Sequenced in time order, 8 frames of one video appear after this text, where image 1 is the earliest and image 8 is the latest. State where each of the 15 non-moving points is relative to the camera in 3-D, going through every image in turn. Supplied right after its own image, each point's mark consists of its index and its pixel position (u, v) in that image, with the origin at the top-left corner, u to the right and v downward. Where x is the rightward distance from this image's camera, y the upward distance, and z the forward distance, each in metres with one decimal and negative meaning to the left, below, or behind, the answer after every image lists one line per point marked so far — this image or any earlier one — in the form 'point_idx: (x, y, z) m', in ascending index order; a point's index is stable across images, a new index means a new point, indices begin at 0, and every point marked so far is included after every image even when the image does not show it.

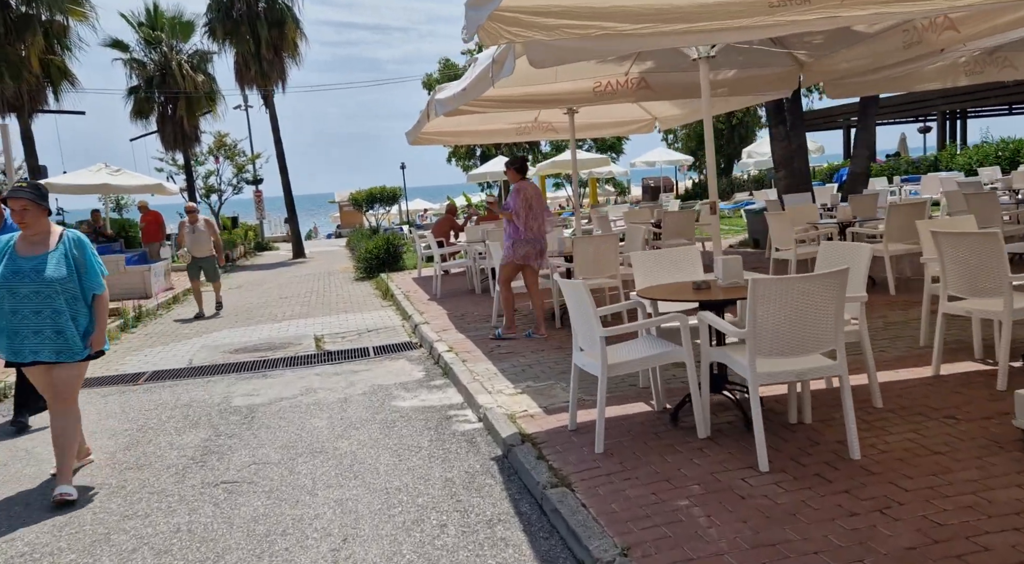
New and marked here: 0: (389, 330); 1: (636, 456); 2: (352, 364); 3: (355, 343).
0: (-1.5, -0.6, +10.4) m
1: (+0.6, -0.8, +4.1) m
2: (-1.5, -0.8, +8.1) m
3: (-1.8, -0.7, +9.8) m
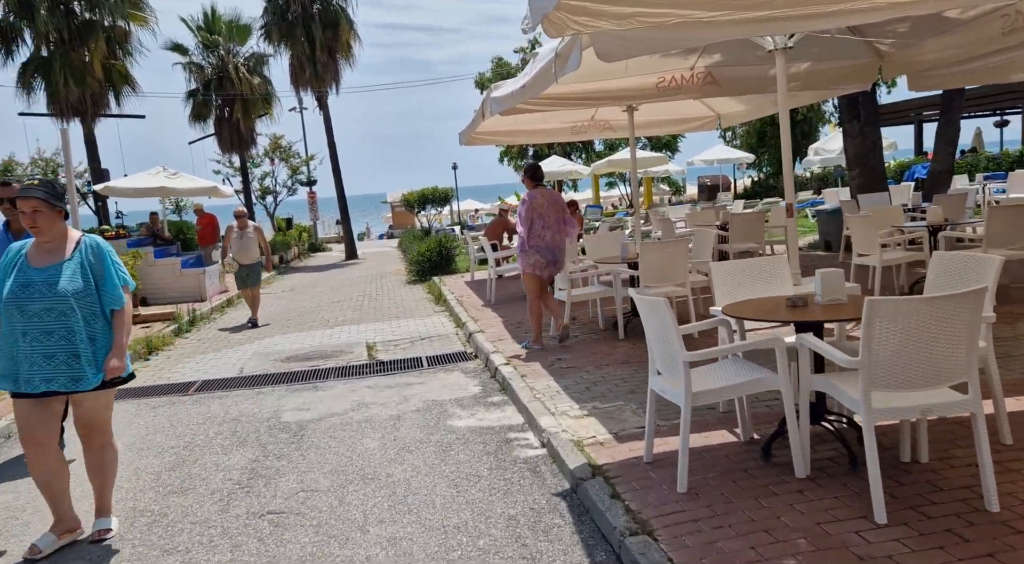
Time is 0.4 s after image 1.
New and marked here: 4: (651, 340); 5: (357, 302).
0: (-0.8, -0.6, +10.0) m
1: (+0.9, -0.9, +3.6) m
2: (-0.9, -0.8, +7.7) m
3: (-1.1, -0.8, +9.5) m
4: (+0.7, -0.3, +4.2) m
5: (-2.6, -0.3, +14.7) m
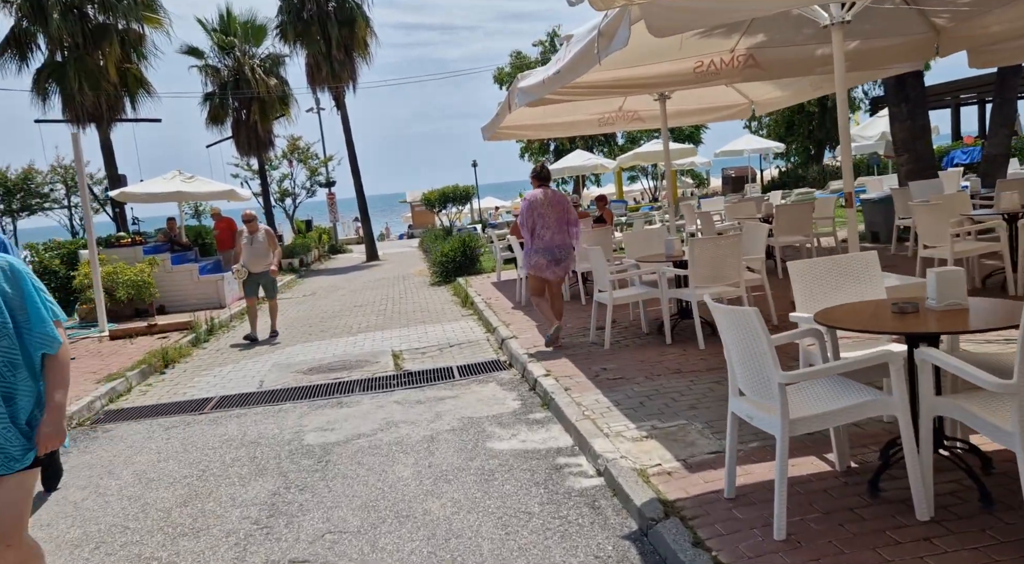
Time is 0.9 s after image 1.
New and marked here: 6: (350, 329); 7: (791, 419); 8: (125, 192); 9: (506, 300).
0: (-0.4, -0.7, +9.4) m
1: (+1.1, -0.9, +3.0) m
2: (-0.6, -0.9, +7.1) m
3: (-0.8, -0.8, +8.9) m
4: (+0.9, -0.3, +3.5) m
5: (-2.2, -0.4, +14.2) m
6: (-2.2, -0.6, +11.7) m
7: (+1.0, -0.5, +3.2) m
8: (-7.6, +1.8, +17.1) m
9: (-0.1, -0.3, +12.0) m
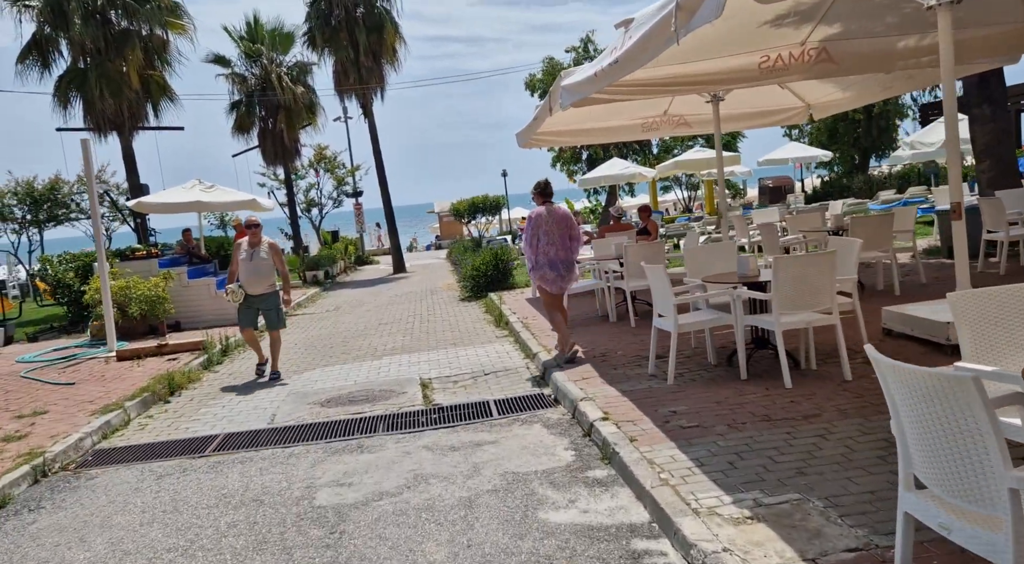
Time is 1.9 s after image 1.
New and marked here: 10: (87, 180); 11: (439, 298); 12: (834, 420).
0: (0.0, -0.9, +8.4) m
1: (+1.3, -1.0, +1.9) m
2: (-0.3, -1.1, +6.1) m
3: (-0.4, -1.0, +7.9) m
4: (+1.1, -0.4, +2.5) m
5: (-1.6, -0.6, +13.2) m
6: (-1.7, -0.9, +10.7) m
7: (+1.3, -0.6, +2.1) m
8: (-7.0, +1.5, +16.3) m
9: (+0.4, -0.5, +10.9) m
10: (-5.7, +1.2, +11.9) m
11: (-1.4, -0.3, +17.1) m
12: (+1.8, -0.8, +4.8) m
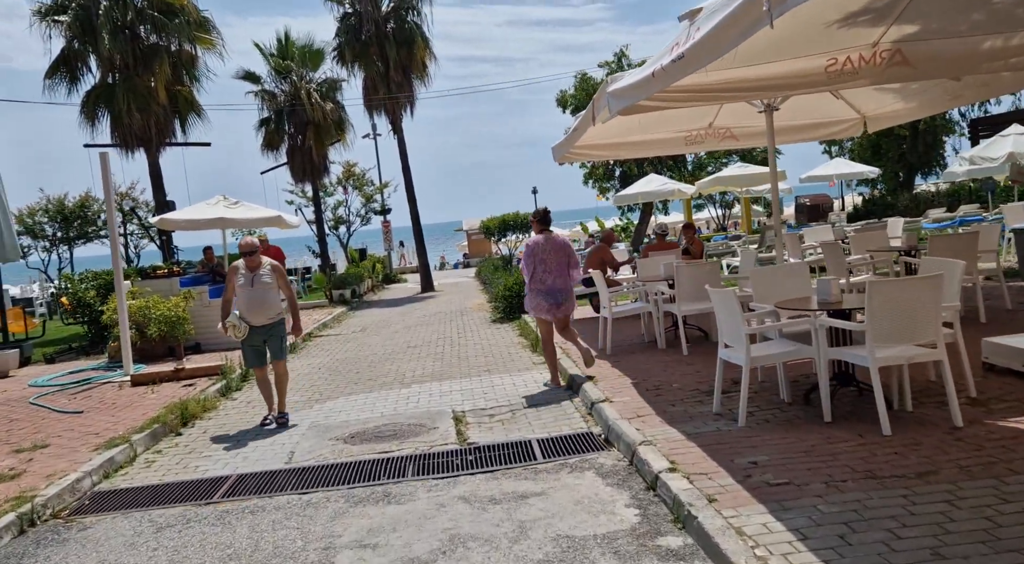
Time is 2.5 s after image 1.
0: (+0.4, -1.1, +7.6) m
1: (+1.5, -1.1, +1.1) m
2: (0.0, -1.2, +5.3) m
3: (0.0, -1.2, +7.1) m
4: (+1.3, -0.5, +1.7) m
5: (-1.1, -1.0, +12.5) m
6: (-1.2, -1.1, +10.0) m
7: (+1.4, -0.7, +1.3) m
8: (-6.3, +1.2, +15.8) m
9: (+0.9, -0.8, +10.1) m
10: (-5.2, +0.9, +11.3) m
11: (-0.8, -0.7, +16.3) m
12: (+2.1, -0.9, +4.0) m
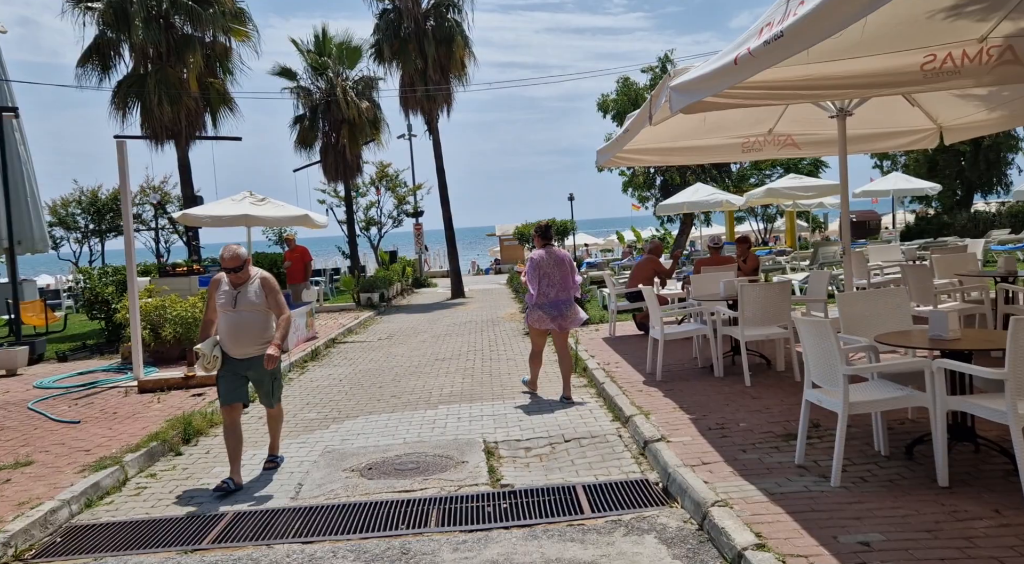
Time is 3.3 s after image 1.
0: (+0.7, -1.2, +6.7) m
1: (+1.6, -1.3, +0.1) m
2: (+0.2, -1.3, +4.4) m
3: (+0.3, -1.3, +6.2) m
4: (+1.4, -0.6, +0.7) m
5: (-0.6, -1.1, +11.6) m
6: (-0.8, -1.2, +9.1) m
7: (+1.5, -0.8, +0.3) m
8: (-5.6, +1.2, +15.1) m
9: (+1.3, -0.9, +9.2) m
10: (-4.7, +0.9, +10.6) m
11: (-0.2, -0.9, +15.4) m
12: (+2.2, -1.1, +3.0) m
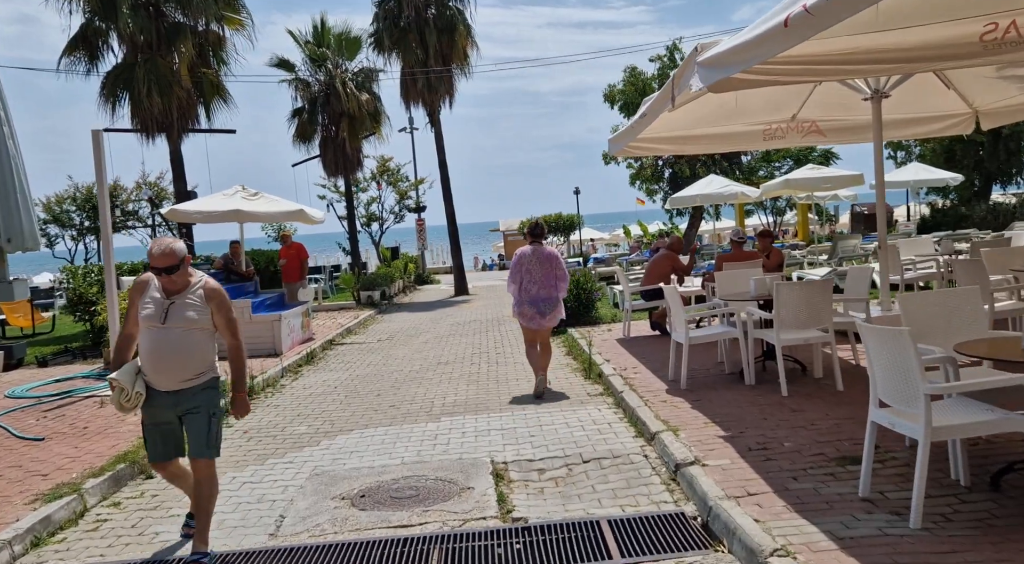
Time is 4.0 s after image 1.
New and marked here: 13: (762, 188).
0: (+0.8, -1.2, +5.9) m
1: (+1.6, -1.3, -0.7) m
2: (+0.3, -1.3, +3.6) m
3: (+0.4, -1.3, +5.4) m
4: (+1.5, -0.7, -0.1) m
5: (-0.5, -1.1, +10.8) m
6: (-0.8, -1.2, +8.3) m
7: (+1.6, -0.9, -0.5) m
8: (-5.5, +1.2, +14.3) m
9: (+1.4, -0.9, +8.4) m
10: (-4.6, +0.9, +9.8) m
11: (-0.1, -0.8, +14.6) m
12: (+2.3, -1.1, +2.2) m
13: (+5.4, +2.0, +18.7) m
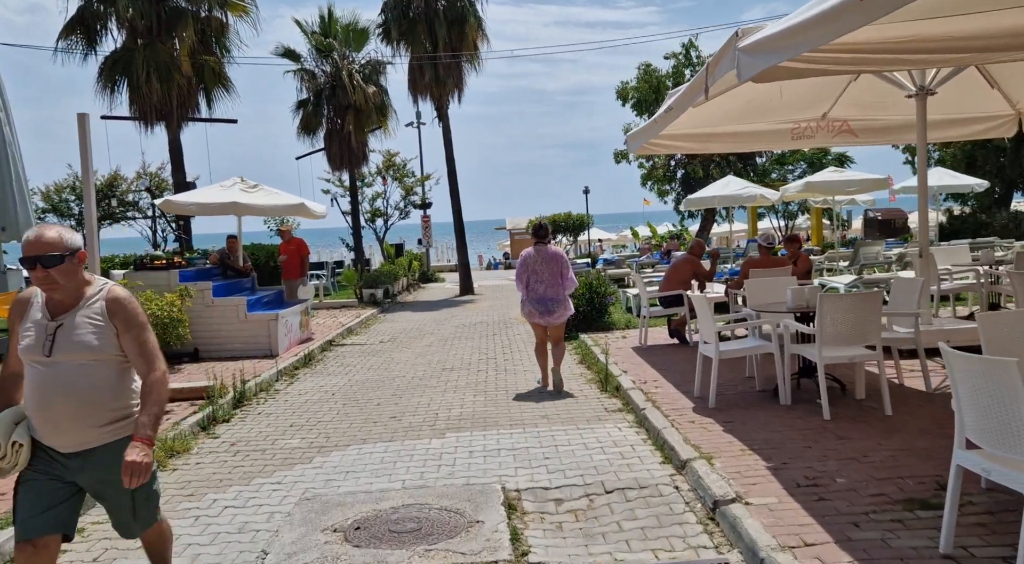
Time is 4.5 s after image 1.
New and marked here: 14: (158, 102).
0: (+0.8, -1.3, +5.2) m
1: (+1.7, -1.4, -1.4) m
2: (+0.4, -1.4, +2.9) m
3: (+0.4, -1.4, +4.7) m
4: (+1.6, -0.8, -0.8) m
5: (-0.4, -1.1, +10.1) m
6: (-0.7, -1.2, +7.6) m
7: (+1.6, -1.0, -1.1) m
8: (-5.4, +1.3, +13.7) m
9: (+1.5, -1.0, +7.7) m
10: (-4.5, +1.0, +9.2) m
11: (+0.1, -0.8, +14.0) m
12: (+2.4, -1.2, +1.5) m
13: (+5.6, +1.9, +18.0) m
14: (-7.8, +4.0, +19.1) m
